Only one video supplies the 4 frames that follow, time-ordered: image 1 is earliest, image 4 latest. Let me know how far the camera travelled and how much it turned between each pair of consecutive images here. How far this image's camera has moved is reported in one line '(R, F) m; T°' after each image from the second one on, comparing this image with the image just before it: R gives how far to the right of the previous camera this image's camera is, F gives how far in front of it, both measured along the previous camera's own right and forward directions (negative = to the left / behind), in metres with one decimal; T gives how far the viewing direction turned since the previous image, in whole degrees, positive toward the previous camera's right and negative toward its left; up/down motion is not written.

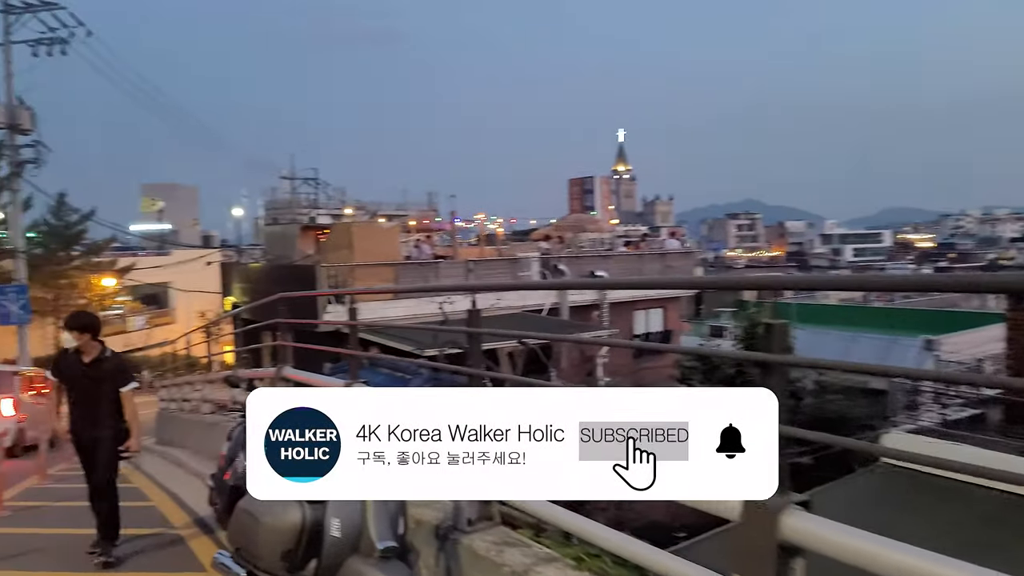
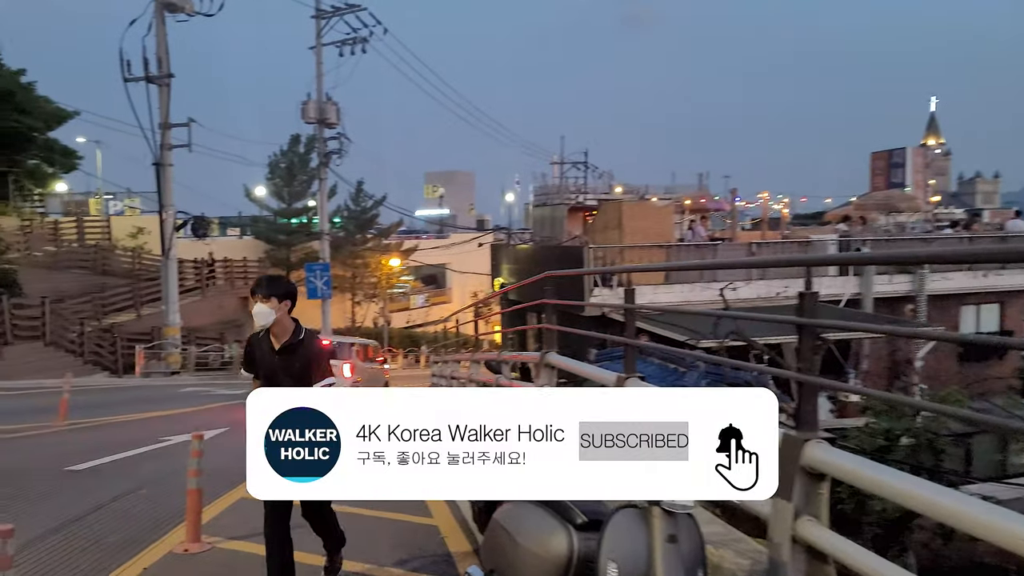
(-0.4, +1.2) m; -20°
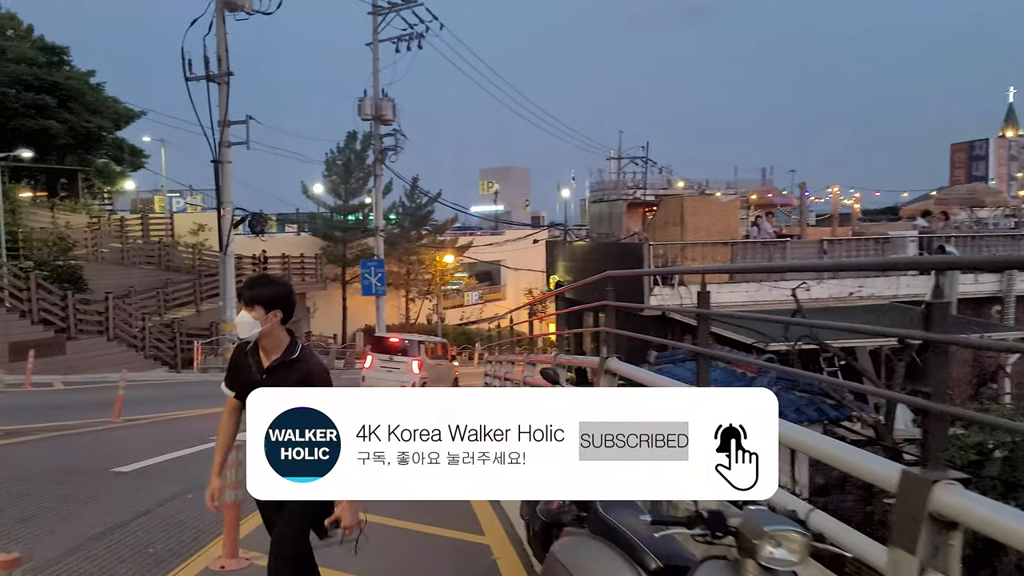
(0.0, +0.5) m; -4°
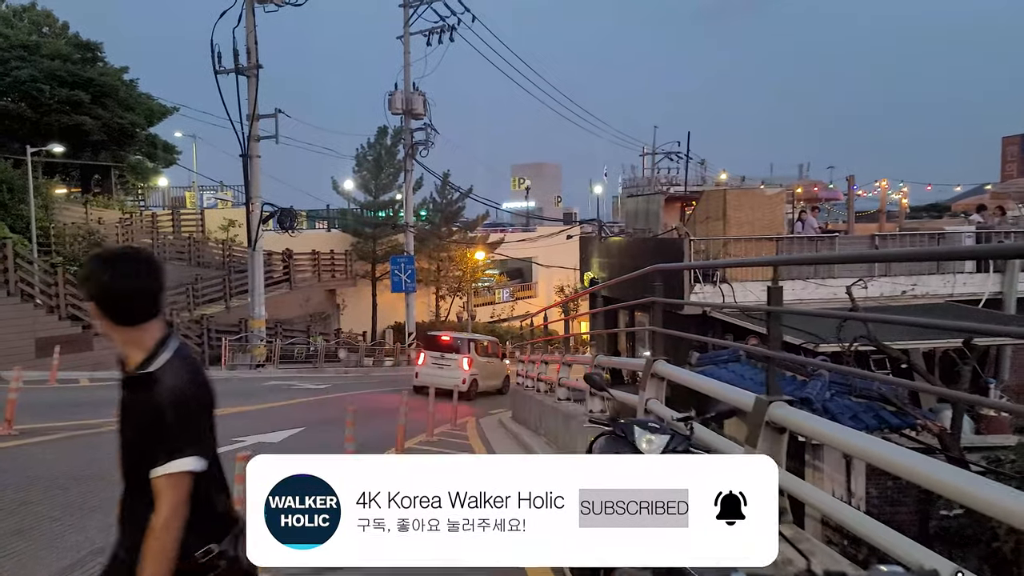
(-0.1, +0.6) m; -2°
